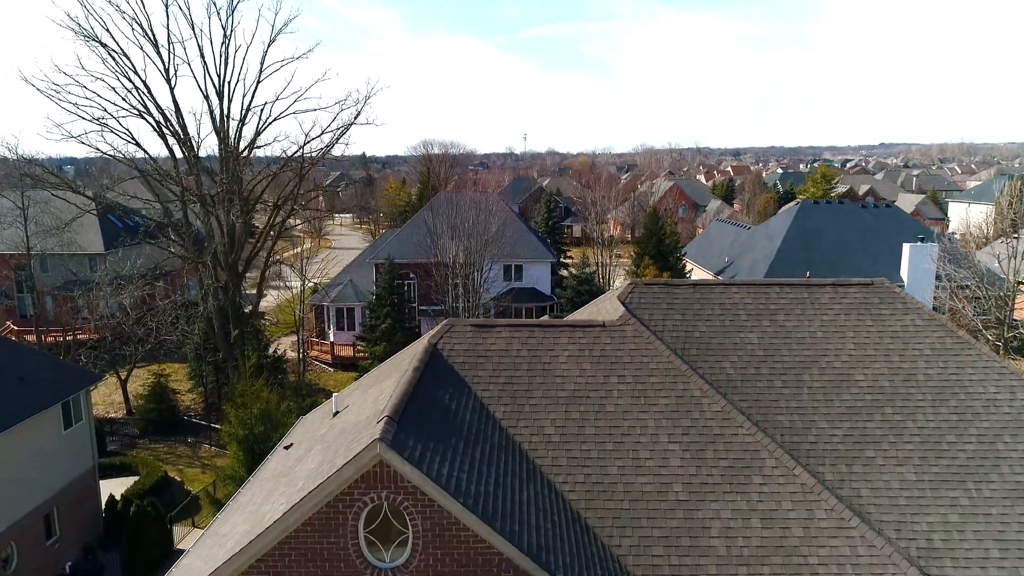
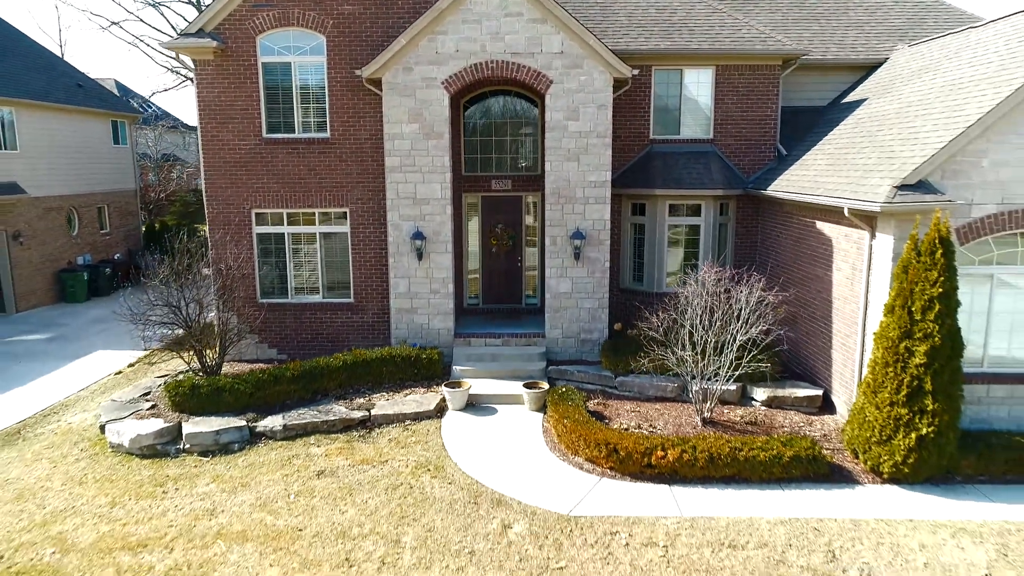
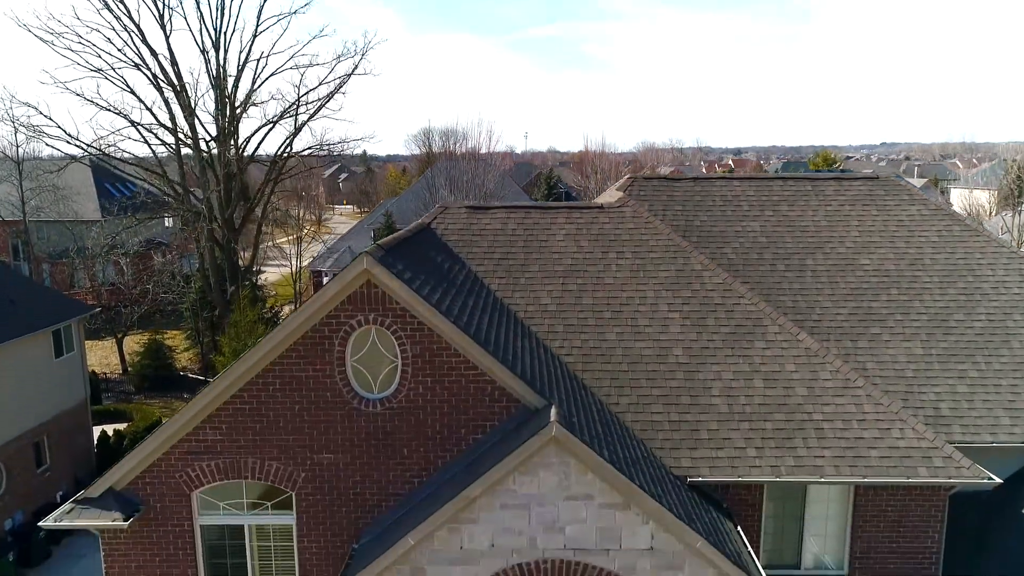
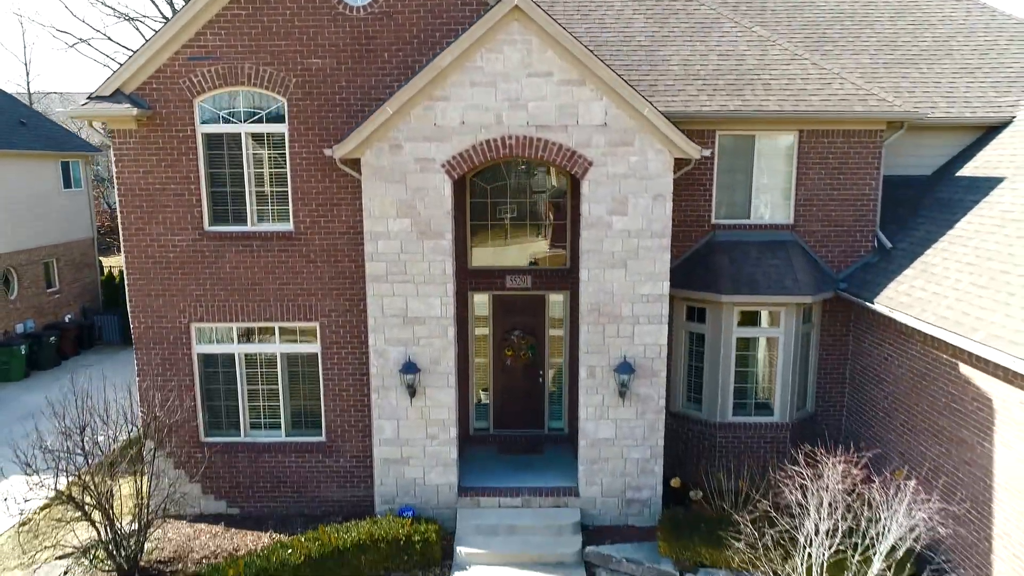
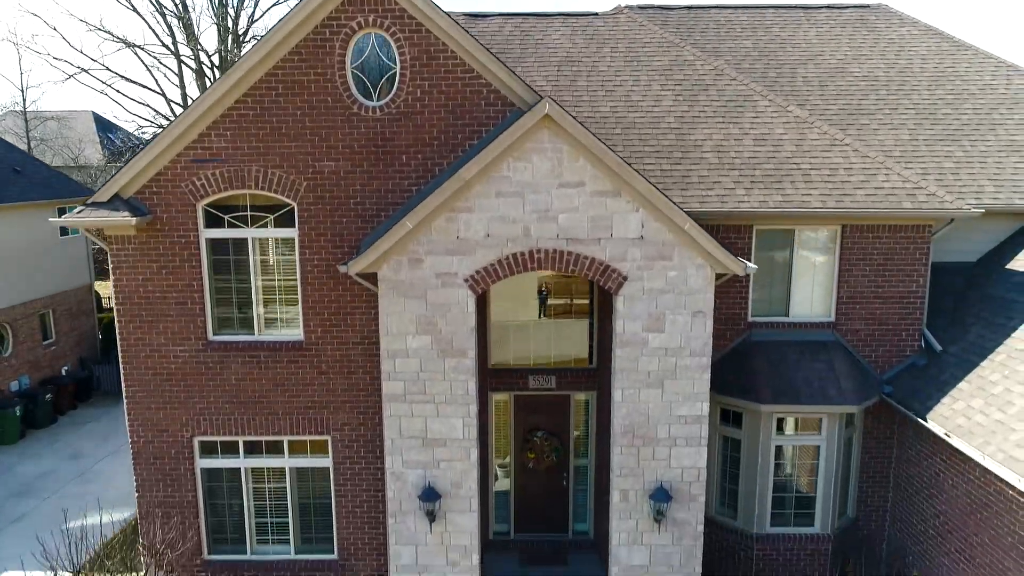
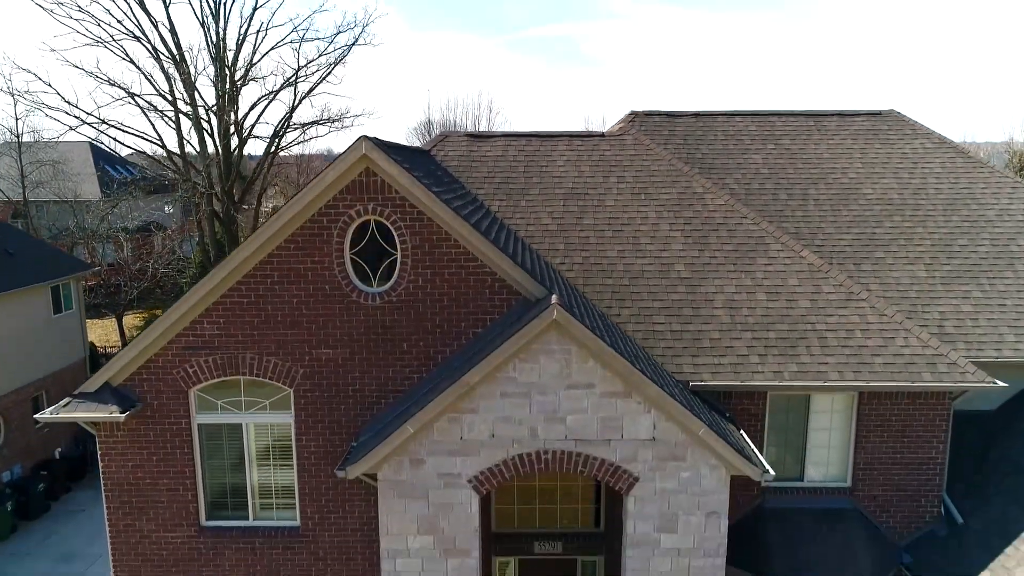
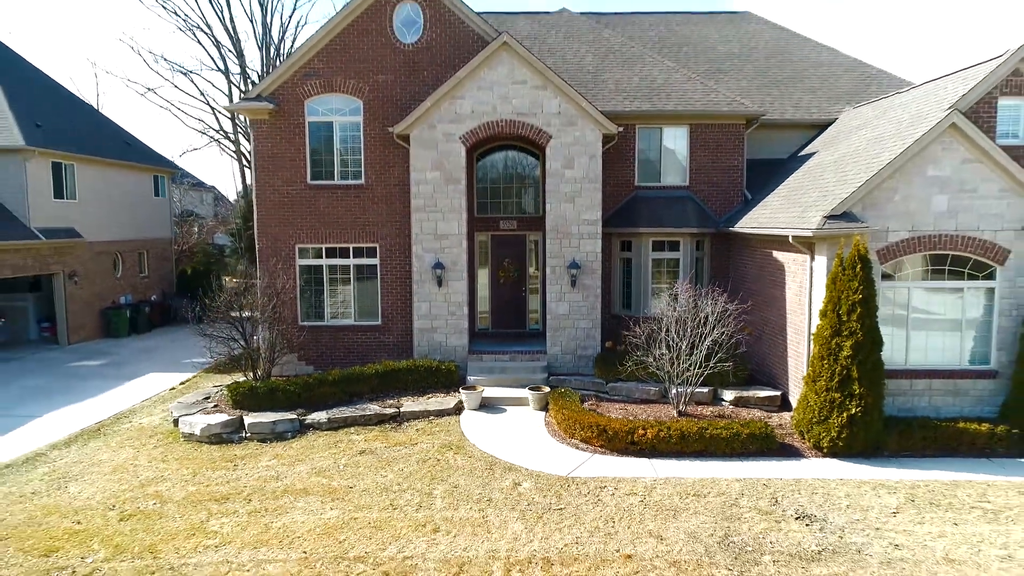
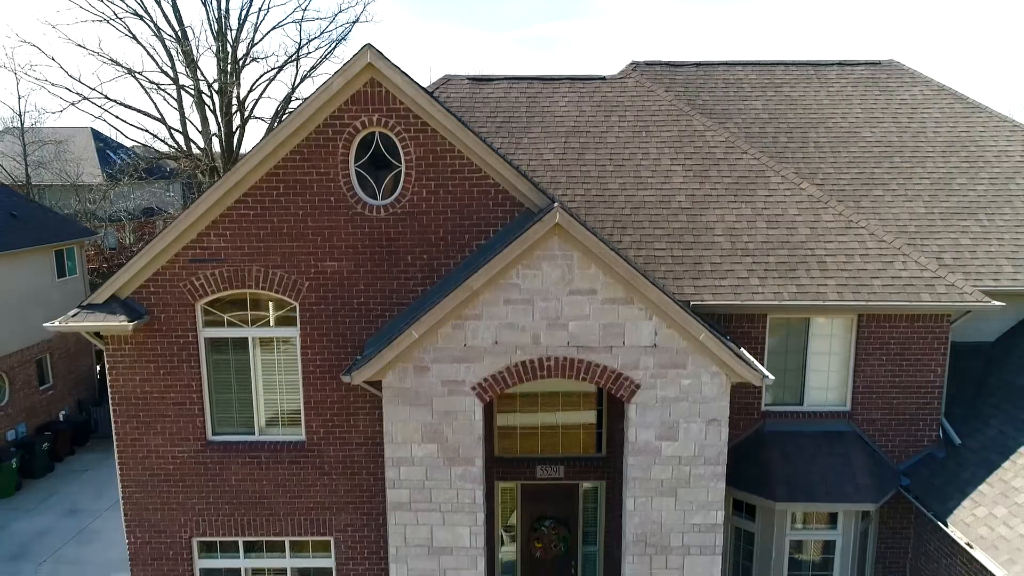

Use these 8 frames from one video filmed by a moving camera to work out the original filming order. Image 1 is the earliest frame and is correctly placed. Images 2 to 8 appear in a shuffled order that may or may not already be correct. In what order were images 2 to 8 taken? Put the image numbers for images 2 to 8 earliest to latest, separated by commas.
3, 6, 8, 5, 4, 2, 7
